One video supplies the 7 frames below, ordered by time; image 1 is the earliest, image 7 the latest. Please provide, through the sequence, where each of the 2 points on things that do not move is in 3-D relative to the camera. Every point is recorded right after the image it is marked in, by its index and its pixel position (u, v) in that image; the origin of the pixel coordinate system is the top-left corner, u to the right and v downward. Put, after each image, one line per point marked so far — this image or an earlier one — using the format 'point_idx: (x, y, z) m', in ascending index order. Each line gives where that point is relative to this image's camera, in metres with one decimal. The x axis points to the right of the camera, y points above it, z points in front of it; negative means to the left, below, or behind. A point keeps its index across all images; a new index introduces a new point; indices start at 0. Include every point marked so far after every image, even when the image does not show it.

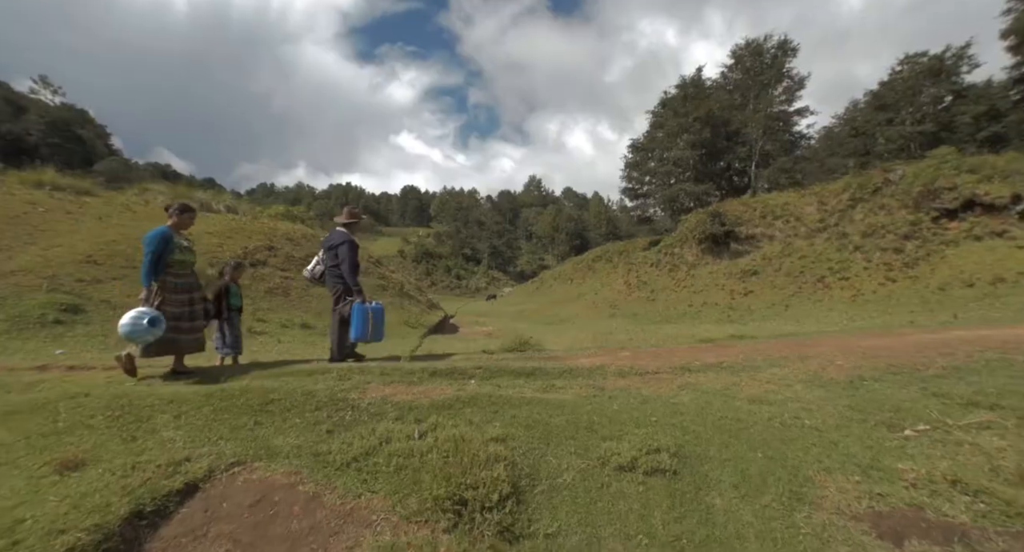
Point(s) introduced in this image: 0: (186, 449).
0: (-2.0, -1.1, +2.8) m
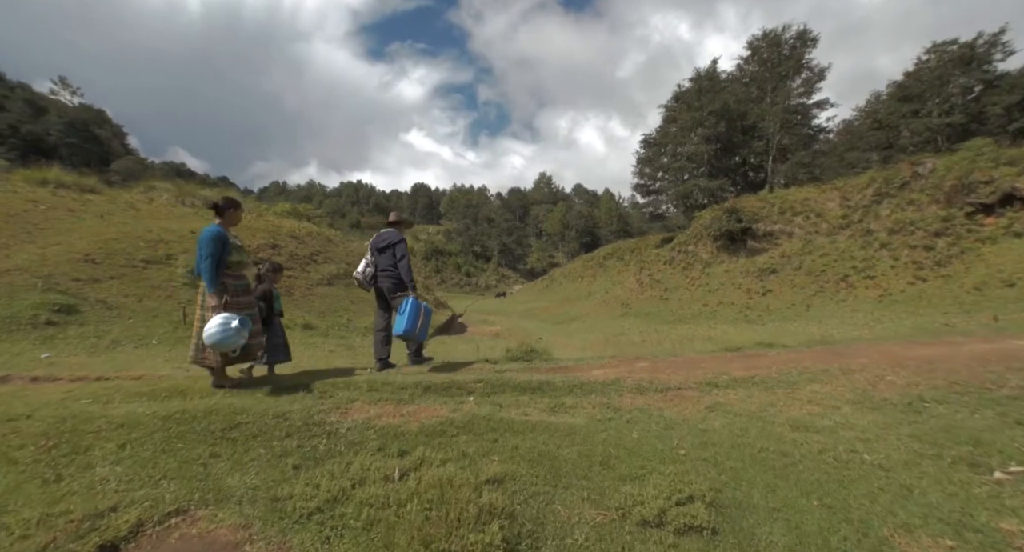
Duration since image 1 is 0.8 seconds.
0: (-2.1, -1.1, +2.3) m
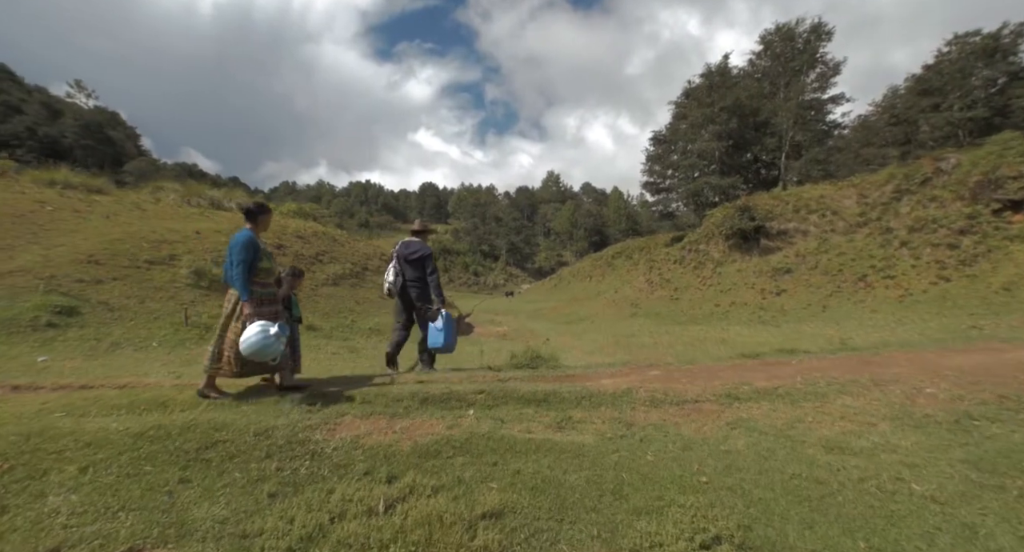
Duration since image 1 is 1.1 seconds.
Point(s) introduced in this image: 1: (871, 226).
0: (-2.1, -1.2, +2.0) m
1: (+16.6, +2.3, +20.2) m
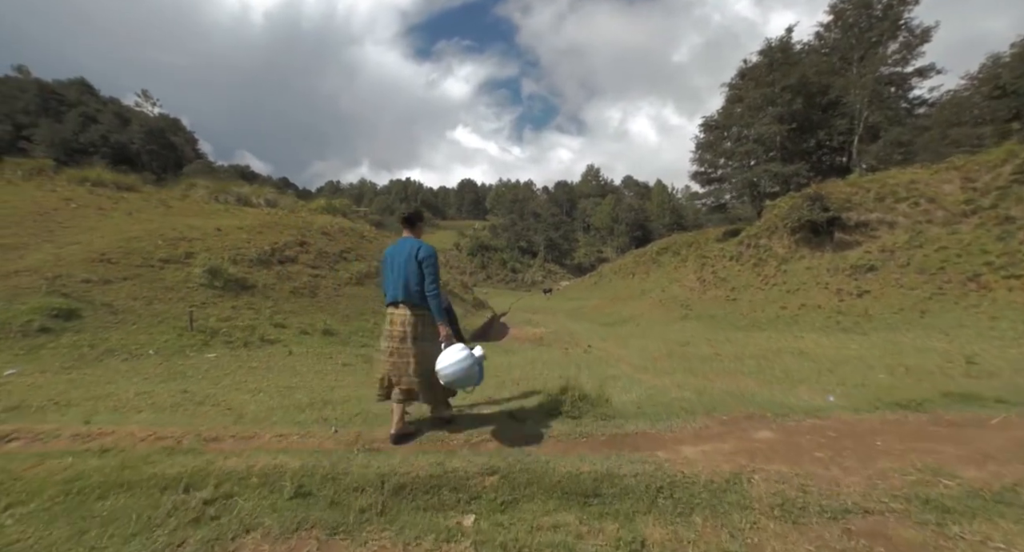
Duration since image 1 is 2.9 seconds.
0: (-2.1, -1.2, +0.6) m
1: (+18.2, +2.3, +17.0) m
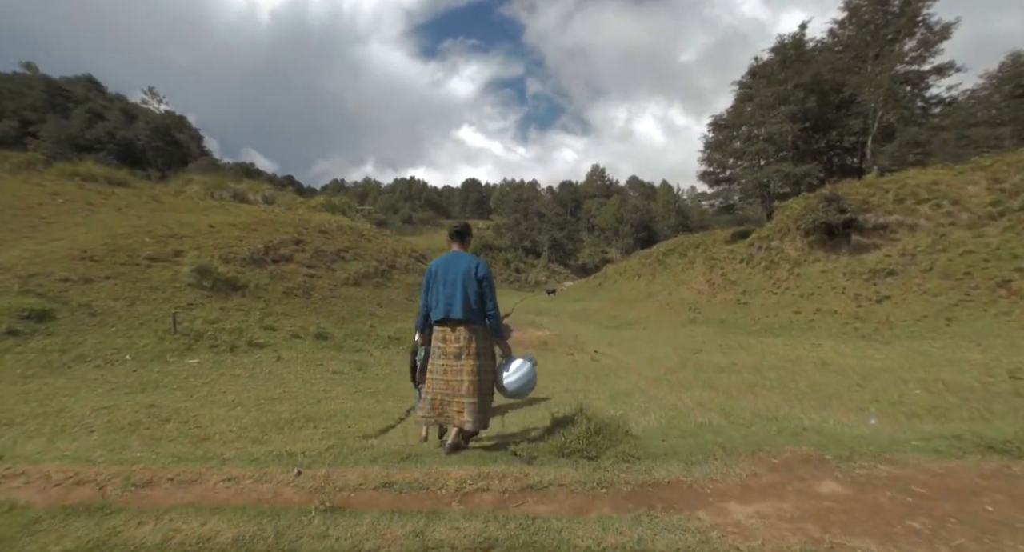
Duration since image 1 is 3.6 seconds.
0: (-2.1, -1.3, 0.0) m
1: (+18.3, +2.1, +16.2) m
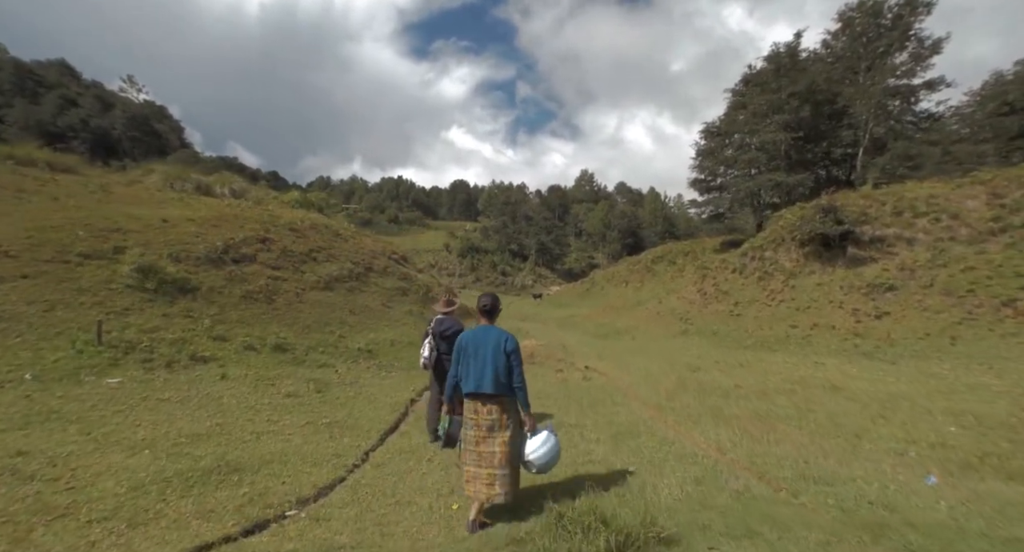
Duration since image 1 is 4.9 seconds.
0: (-2.1, -1.4, -1.2) m
1: (+17.9, +1.5, +15.6) m
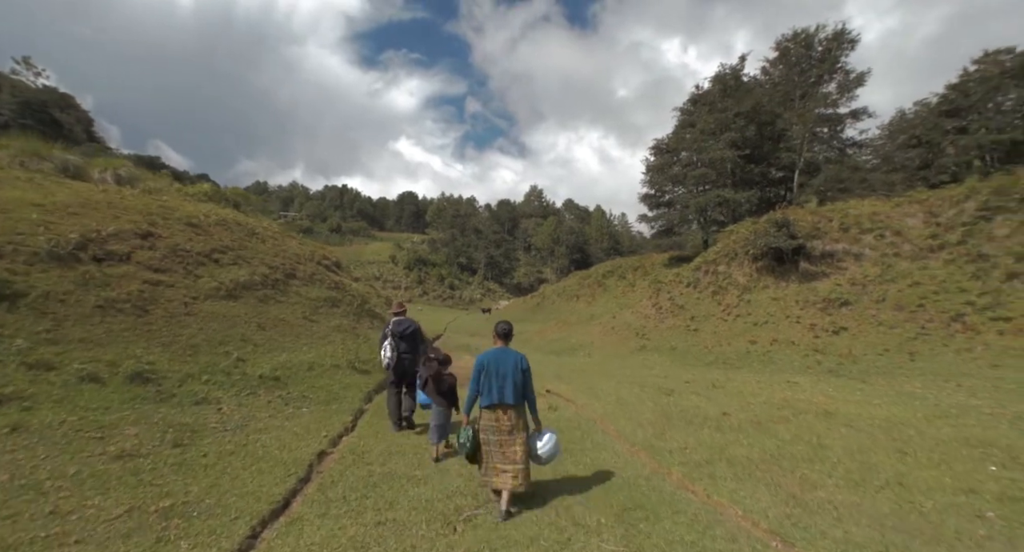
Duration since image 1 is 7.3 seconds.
0: (-1.6, -1.1, -3.5) m
1: (+16.2, +0.9, +15.6) m
